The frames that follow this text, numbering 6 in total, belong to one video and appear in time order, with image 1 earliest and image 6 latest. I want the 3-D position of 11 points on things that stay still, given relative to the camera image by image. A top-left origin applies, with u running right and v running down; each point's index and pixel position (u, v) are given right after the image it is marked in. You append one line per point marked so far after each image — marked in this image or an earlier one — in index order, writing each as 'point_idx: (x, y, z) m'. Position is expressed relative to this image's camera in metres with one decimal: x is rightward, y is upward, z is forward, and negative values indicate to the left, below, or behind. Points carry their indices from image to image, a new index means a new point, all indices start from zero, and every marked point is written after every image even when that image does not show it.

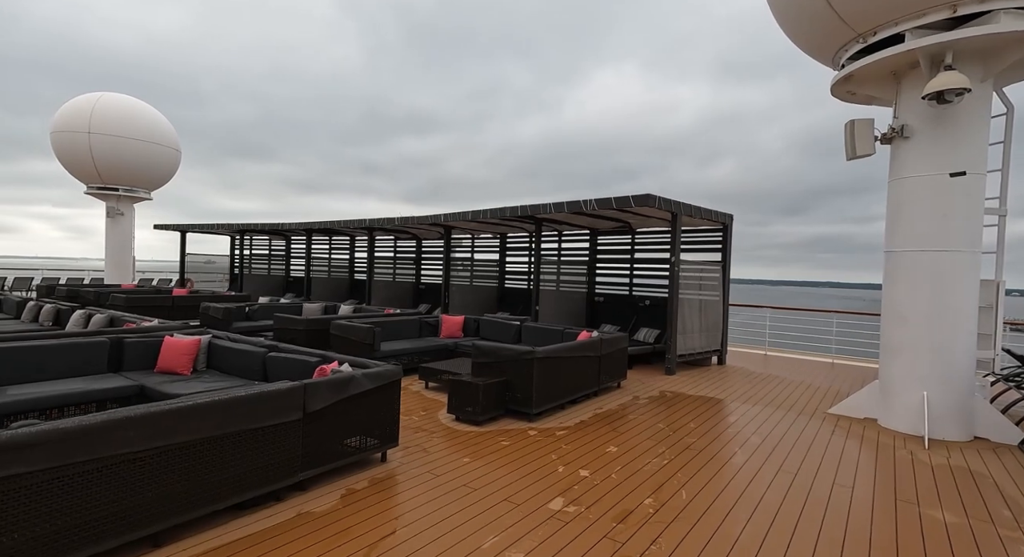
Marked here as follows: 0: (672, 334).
0: (+2.1, -0.8, +7.6) m
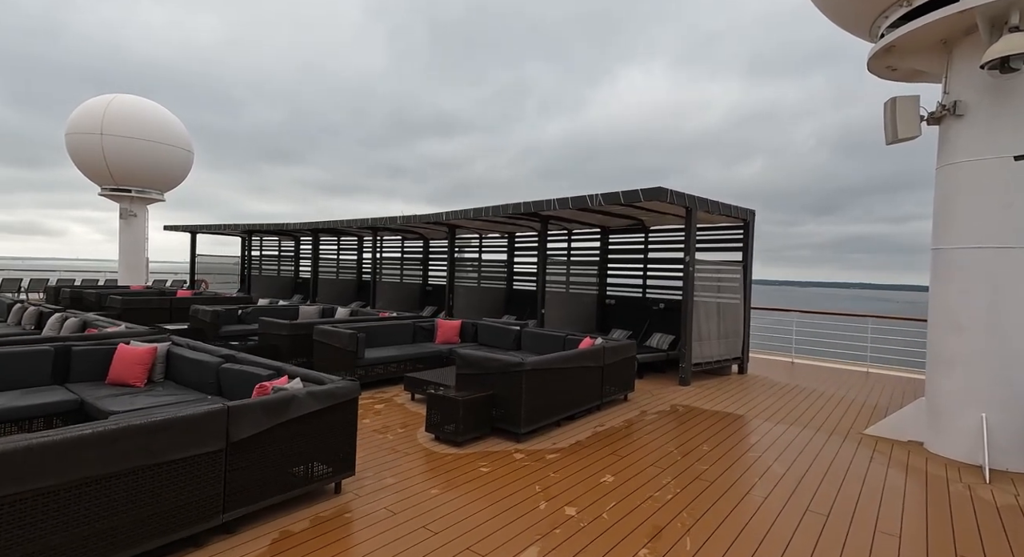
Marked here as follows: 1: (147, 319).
0: (+2.1, -0.8, +7.0) m
1: (-7.1, -0.8, +10.8) m
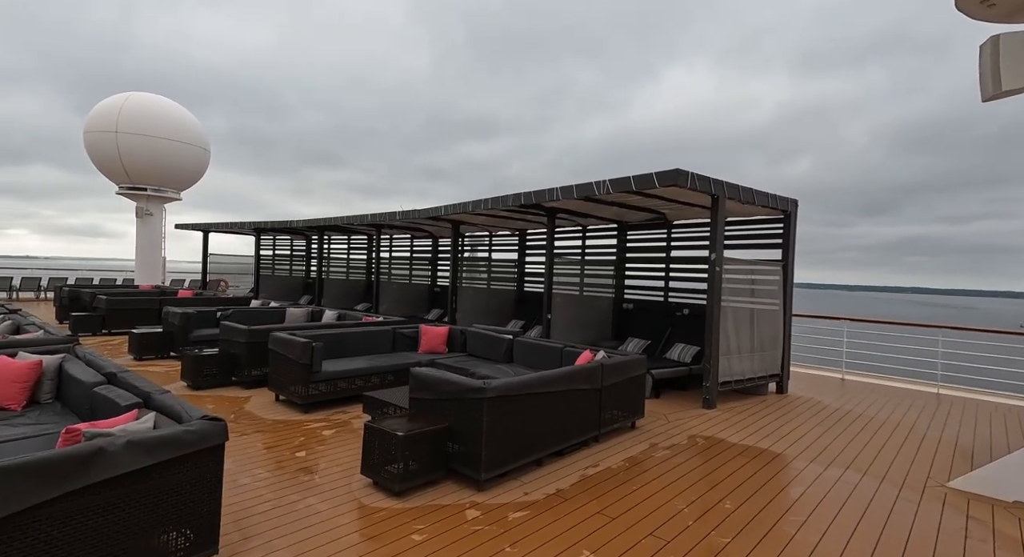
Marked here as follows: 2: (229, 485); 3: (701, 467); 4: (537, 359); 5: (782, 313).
0: (+2.0, -0.8, +5.8) m
1: (-6.9, -0.8, +10.2) m
2: (-1.7, -1.3, +3.4) m
3: (+1.4, -1.4, +4.1) m
4: (+0.2, -0.8, +5.6) m
5: (+3.2, -0.4, +6.7) m
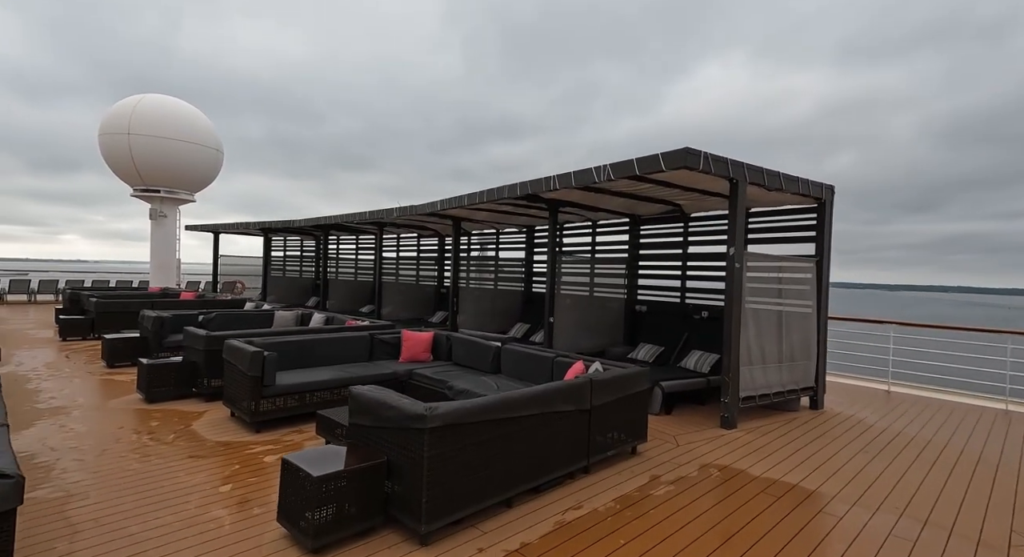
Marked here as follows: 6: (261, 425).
0: (+1.9, -0.8, +5.0) m
1: (-6.8, -0.8, +9.8) m
2: (-2.0, -1.3, +2.8) m
3: (+1.2, -1.4, +3.3) m
4: (+0.1, -0.8, +4.9) m
5: (+3.1, -0.4, +5.8) m
6: (-2.0, -1.2, +4.5) m
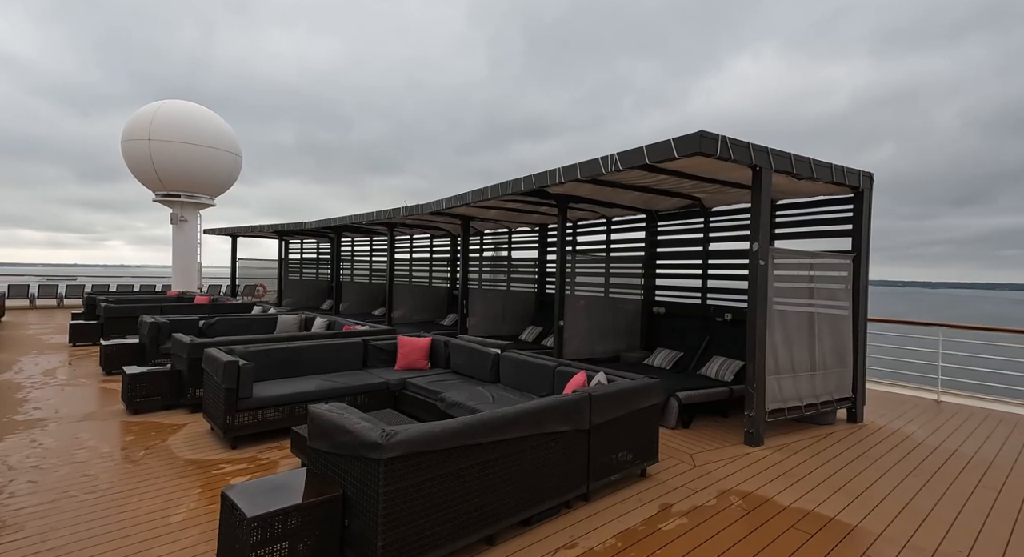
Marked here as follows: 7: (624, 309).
0: (+1.9, -0.8, +4.5) m
1: (-6.6, -0.9, +9.7) m
2: (-2.1, -1.3, +2.4) m
3: (+1.1, -1.4, +2.8) m
4: (+0.1, -0.8, +4.5) m
5: (+3.2, -0.4, +5.2) m
6: (-2.0, -1.2, +4.2) m
7: (+1.4, -0.4, +7.2) m
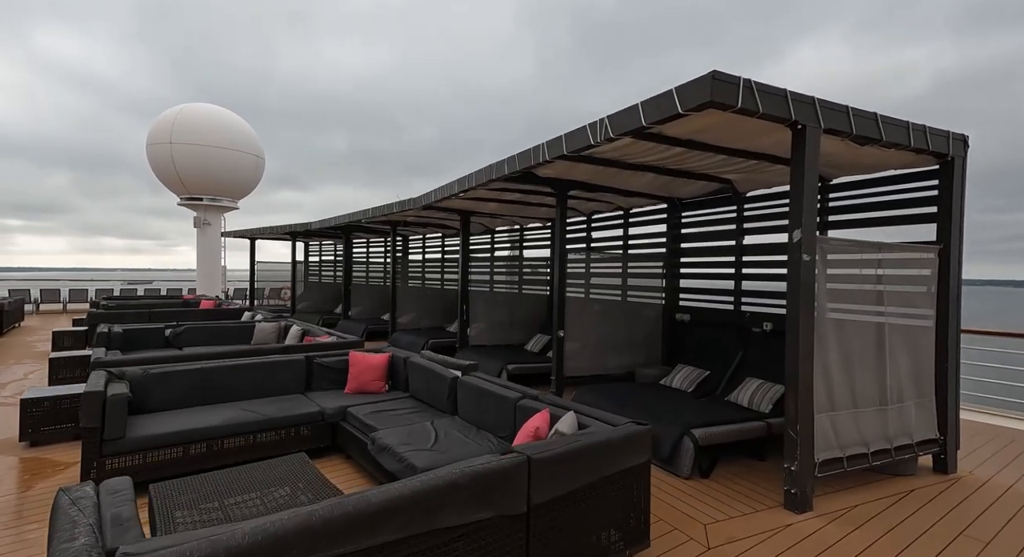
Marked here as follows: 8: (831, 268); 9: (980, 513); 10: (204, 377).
0: (+1.6, -0.8, +3.2) m
1: (-6.4, -0.9, +9.1) m
2: (-2.5, -1.3, +1.5) m
3: (+0.7, -1.4, +1.7) m
4: (-0.2, -0.8, +3.4) m
5: (+2.9, -0.4, +3.9) m
6: (-2.3, -1.2, +3.3) m
7: (+1.4, -0.4, +6.0) m
8: (+1.9, +0.1, +3.4) m
9: (+2.6, -1.3, +3.2) m
10: (-2.2, -0.7, +4.0) m
